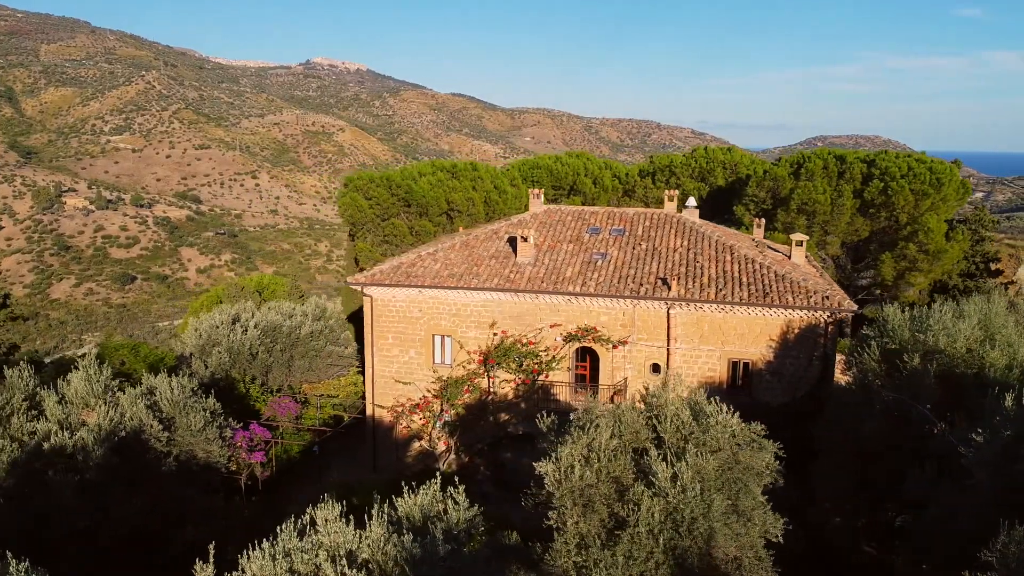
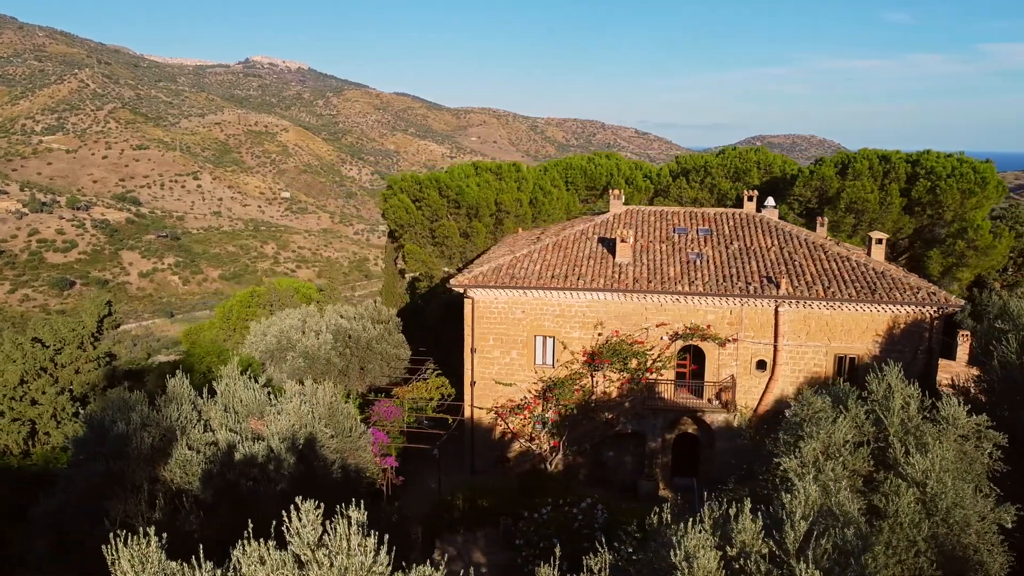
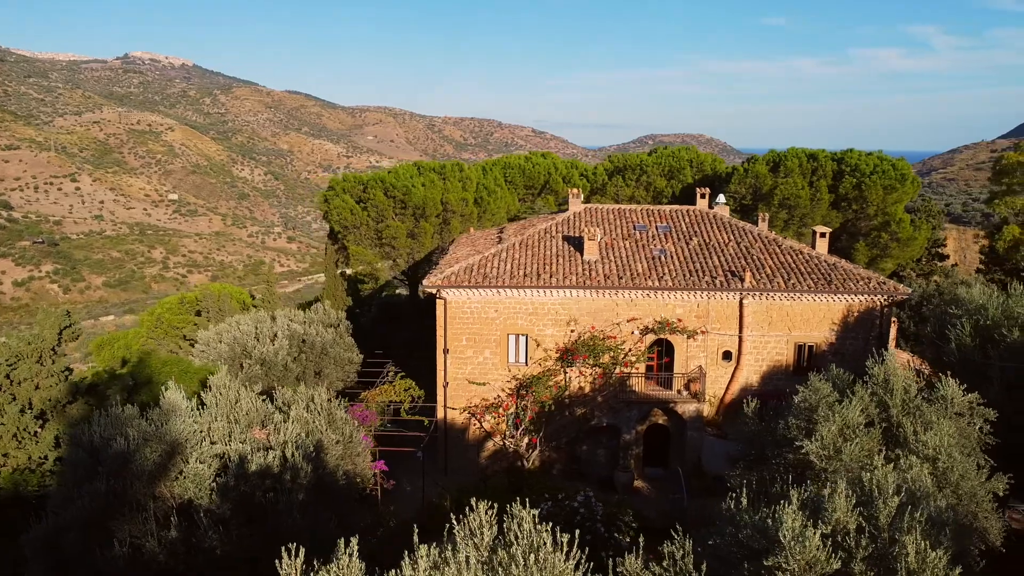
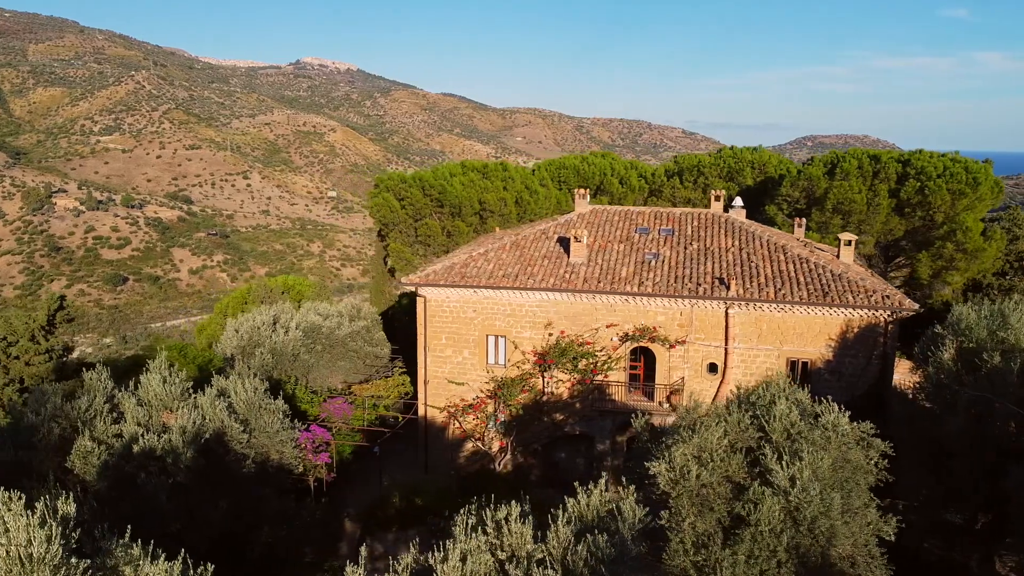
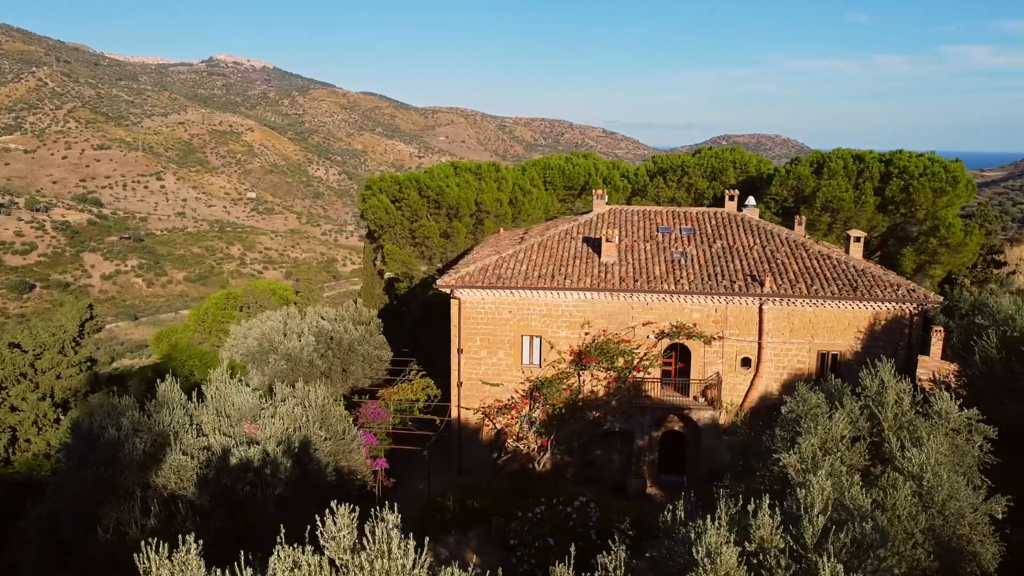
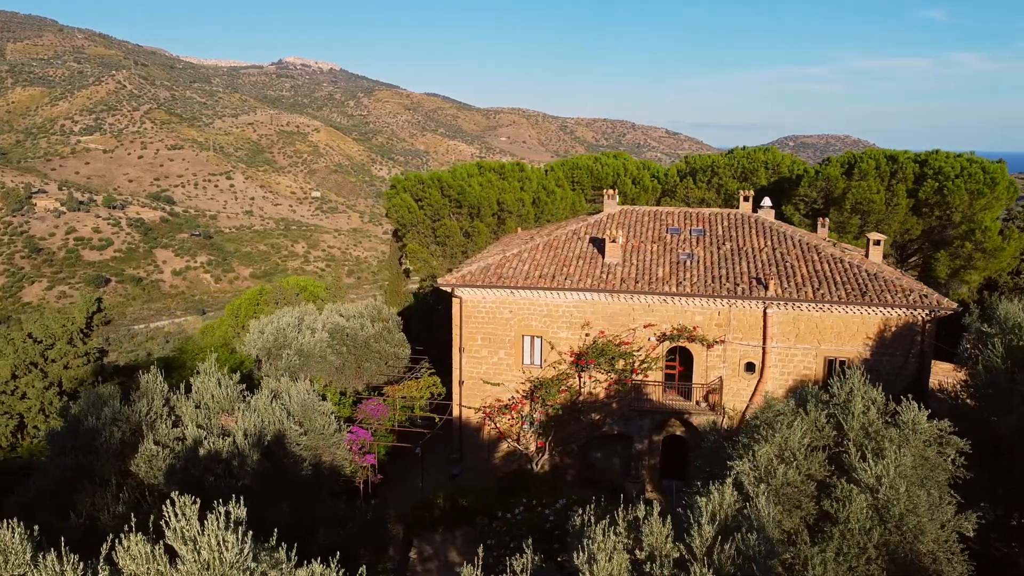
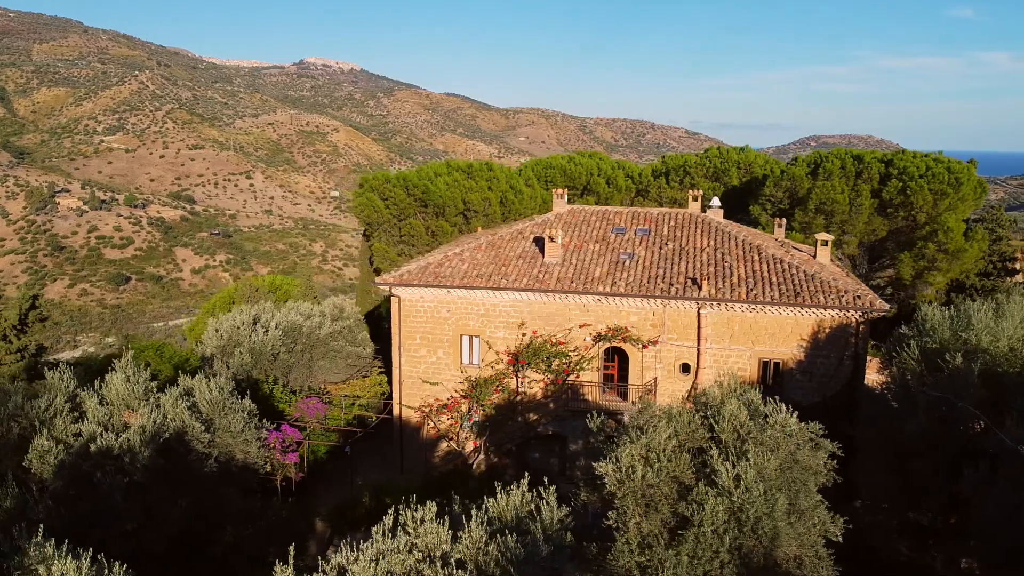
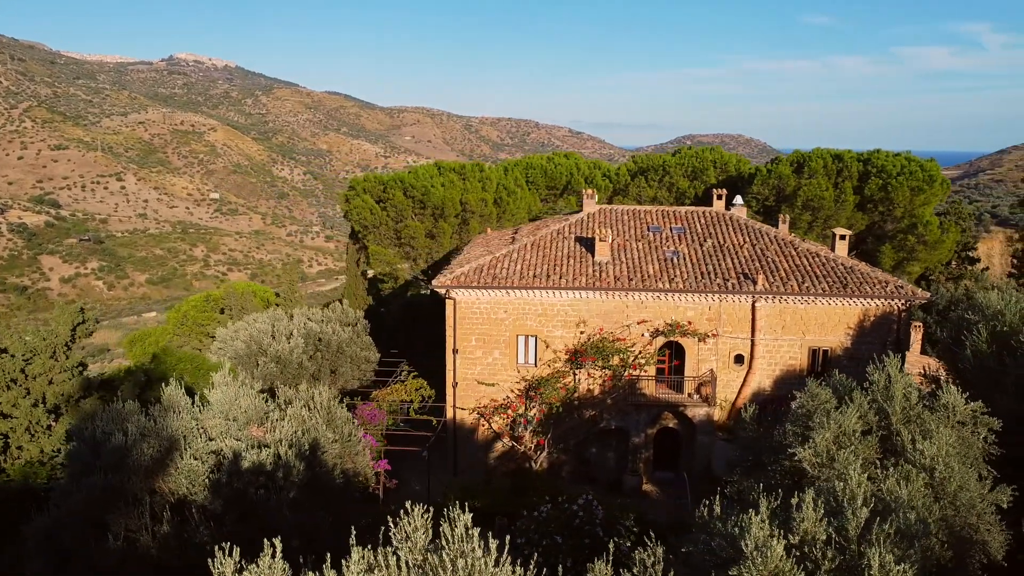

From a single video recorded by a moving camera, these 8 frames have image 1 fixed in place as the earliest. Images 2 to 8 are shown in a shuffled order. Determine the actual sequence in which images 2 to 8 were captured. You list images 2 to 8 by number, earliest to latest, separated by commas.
7, 4, 6, 2, 5, 8, 3
